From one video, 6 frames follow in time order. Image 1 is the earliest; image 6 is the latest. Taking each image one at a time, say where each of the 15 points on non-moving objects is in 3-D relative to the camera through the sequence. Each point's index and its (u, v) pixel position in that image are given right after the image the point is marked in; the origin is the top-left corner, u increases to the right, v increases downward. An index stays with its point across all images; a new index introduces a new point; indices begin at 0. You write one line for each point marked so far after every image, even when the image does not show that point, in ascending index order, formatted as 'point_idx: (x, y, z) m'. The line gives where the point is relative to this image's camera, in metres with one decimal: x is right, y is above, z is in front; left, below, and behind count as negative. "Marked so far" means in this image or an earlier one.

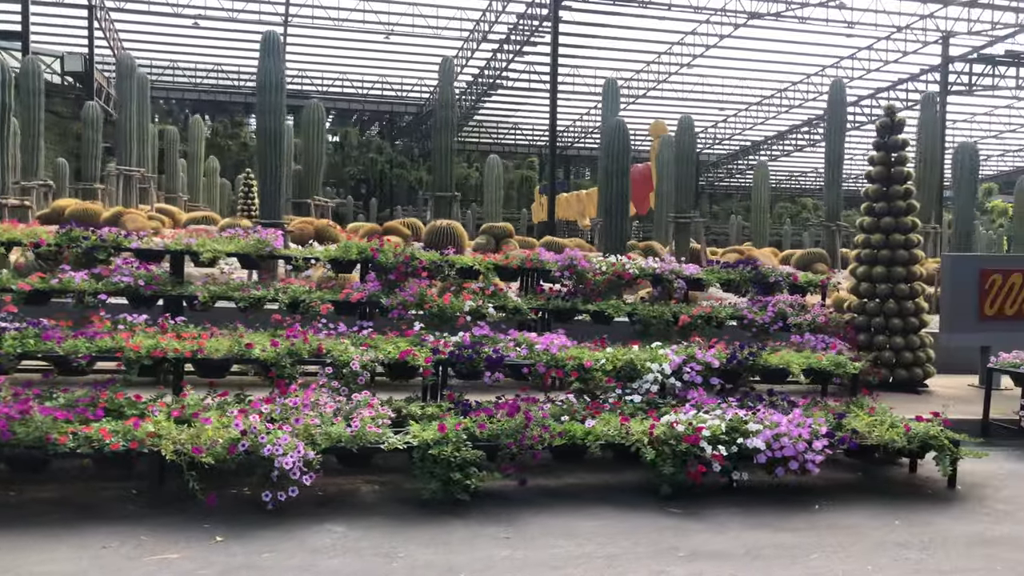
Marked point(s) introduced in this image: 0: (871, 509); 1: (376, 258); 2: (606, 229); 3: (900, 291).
0: (+1.9, -1.2, +4.5) m
1: (-1.1, +0.3, +6.9) m
2: (+1.0, +0.6, +9.2) m
3: (+3.7, 0.0, +8.0) m
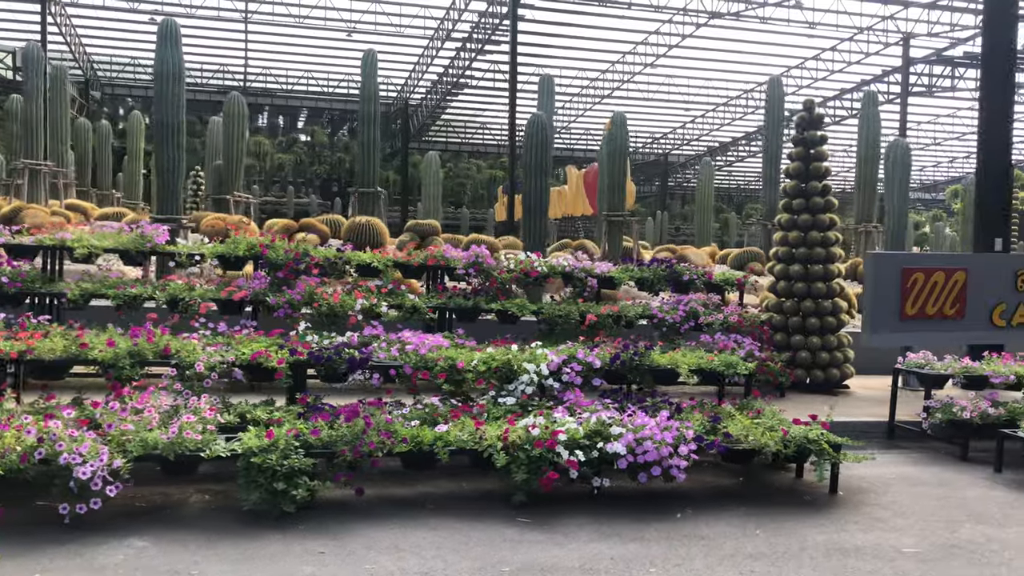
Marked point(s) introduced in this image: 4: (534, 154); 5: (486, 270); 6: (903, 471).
0: (+1.1, -1.2, +4.3) m
1: (-1.9, +0.3, +6.7) m
2: (+0.2, +0.7, +8.9) m
3: (+2.8, 0.0, +7.8) m
4: (+0.2, +1.4, +8.9) m
5: (-0.2, +0.2, +7.2) m
6: (+2.5, -1.2, +5.5) m
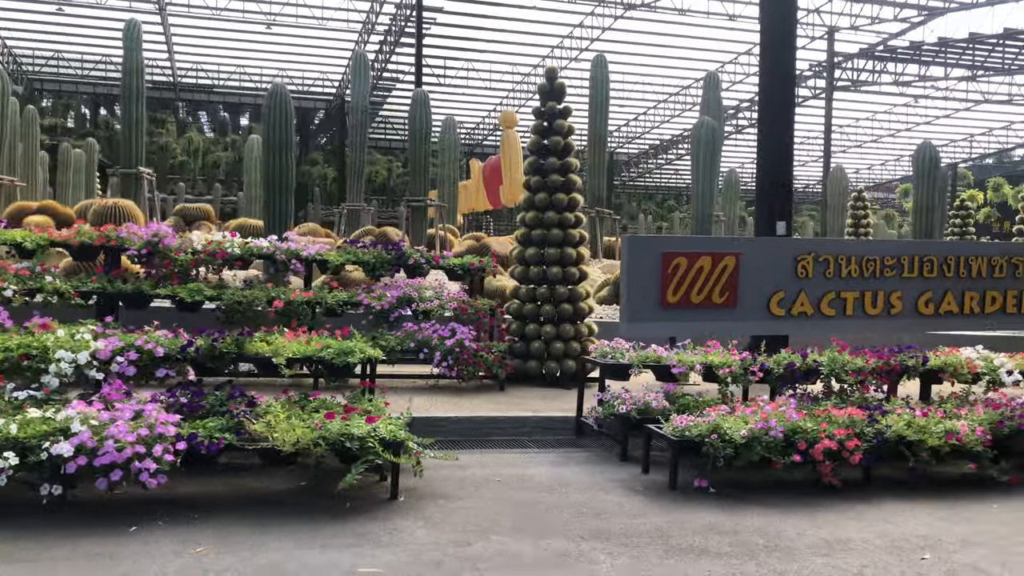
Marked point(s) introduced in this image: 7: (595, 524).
0: (-1.3, -1.0, +3.6) m
1: (-4.4, +0.4, +5.9) m
2: (-2.4, +0.8, +8.2) m
3: (+0.3, +0.1, +7.2) m
4: (-2.3, +1.5, +8.2) m
5: (-2.7, +0.3, +6.5) m
6: (+0.1, -1.1, +4.8) m
7: (+0.4, -1.1, +4.0) m
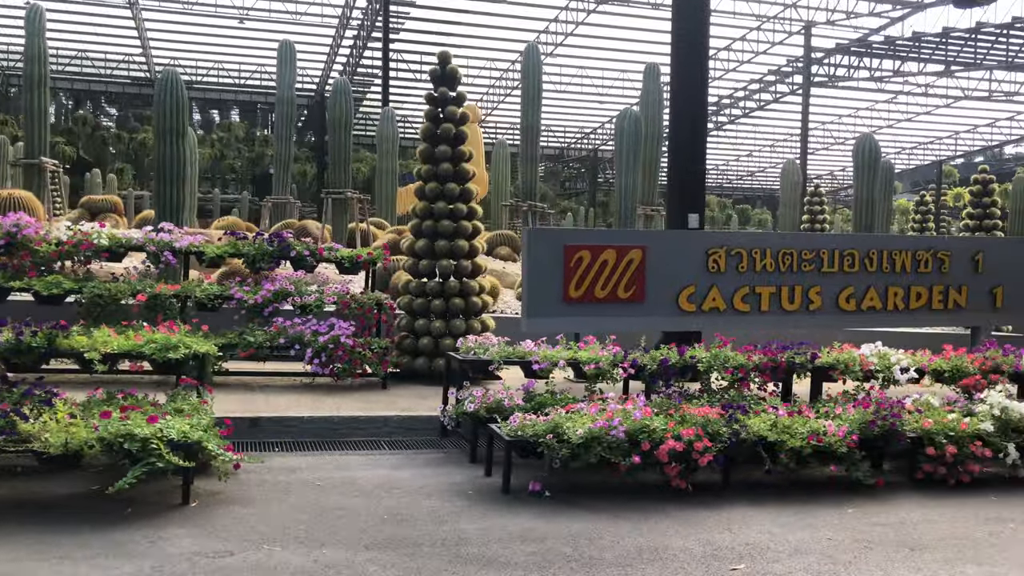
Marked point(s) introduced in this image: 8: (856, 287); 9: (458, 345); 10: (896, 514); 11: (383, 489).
0: (-2.2, -1.0, +3.3) m
1: (-5.3, +0.4, +5.6) m
2: (-3.3, +0.8, +8.0) m
3: (-0.6, +0.2, +6.9) m
4: (-3.2, +1.6, +7.9) m
5: (-3.6, +0.3, +6.2) m
6: (-0.8, -1.0, +4.6) m
7: (-0.5, -1.1, +3.7) m
8: (+3.0, 0.0, +7.3) m
9: (-0.4, -0.4, +5.7) m
10: (+2.0, -1.2, +4.4) m
11: (-0.7, -1.0, +4.3) m
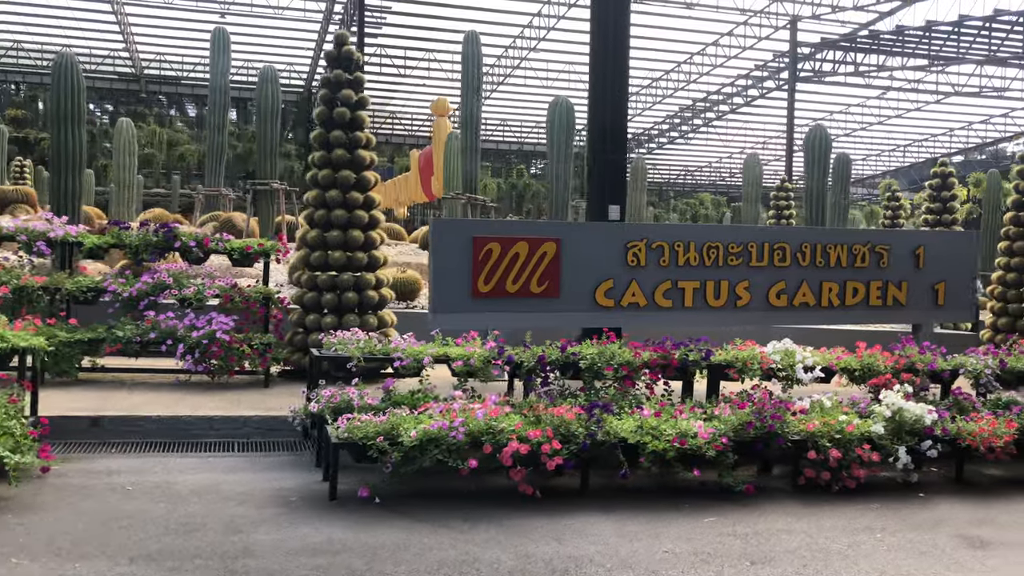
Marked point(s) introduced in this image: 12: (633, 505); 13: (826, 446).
0: (-3.0, -0.9, +3.0) m
1: (-6.1, +0.5, +5.3) m
2: (-4.1, +0.9, +7.6) m
3: (-1.4, +0.2, +6.6) m
4: (-4.0, +1.6, +7.6) m
5: (-4.4, +0.4, +5.9) m
6: (-1.7, -1.0, +4.2) m
7: (-1.4, -1.0, +3.4) m
8: (+2.2, +0.1, +7.0) m
9: (-1.2, -0.3, +5.3) m
10: (+1.2, -1.1, +4.1) m
11: (-1.5, -1.0, +4.0) m
12: (+0.6, -1.1, +4.2) m
13: (+1.7, -0.9, +4.6) m
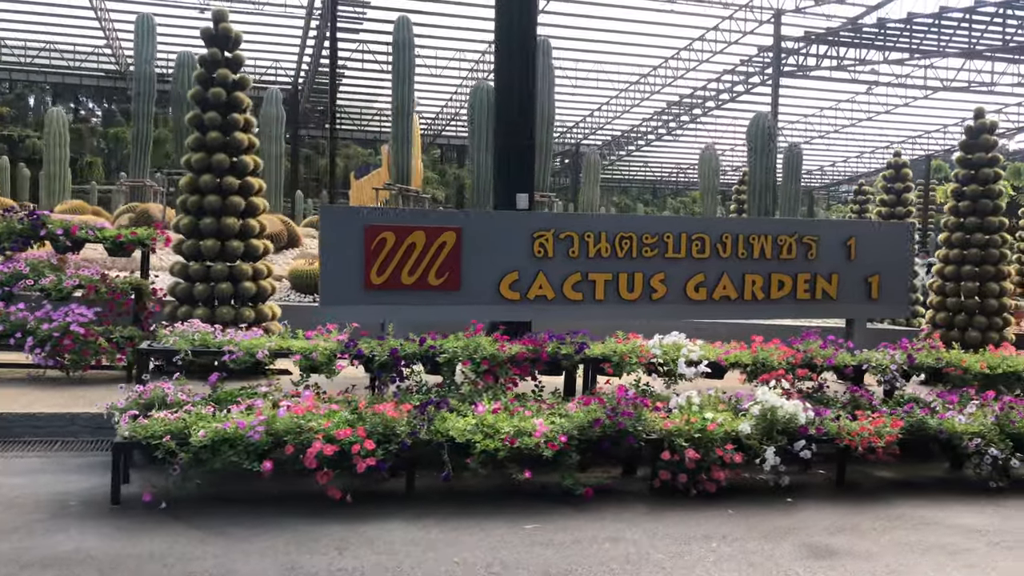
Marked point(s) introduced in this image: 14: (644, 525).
0: (-3.9, -0.9, +2.6) m
1: (-7.0, +0.6, +5.0) m
2: (-4.9, +1.0, +7.3) m
3: (-2.3, +0.3, +6.2) m
4: (-4.9, +1.7, +7.2) m
5: (-5.3, +0.5, +5.6) m
6: (-2.5, -0.9, +3.9) m
7: (-2.2, -1.0, +3.0) m
8: (+1.3, +0.1, +6.6) m
9: (-2.0, -0.3, +5.0) m
10: (+0.3, -1.1, +3.8) m
11: (-2.4, -0.9, +3.7) m
12: (-0.3, -1.0, +3.9) m
13: (+0.9, -0.8, +4.3) m
14: (+0.6, -1.1, +3.9) m
